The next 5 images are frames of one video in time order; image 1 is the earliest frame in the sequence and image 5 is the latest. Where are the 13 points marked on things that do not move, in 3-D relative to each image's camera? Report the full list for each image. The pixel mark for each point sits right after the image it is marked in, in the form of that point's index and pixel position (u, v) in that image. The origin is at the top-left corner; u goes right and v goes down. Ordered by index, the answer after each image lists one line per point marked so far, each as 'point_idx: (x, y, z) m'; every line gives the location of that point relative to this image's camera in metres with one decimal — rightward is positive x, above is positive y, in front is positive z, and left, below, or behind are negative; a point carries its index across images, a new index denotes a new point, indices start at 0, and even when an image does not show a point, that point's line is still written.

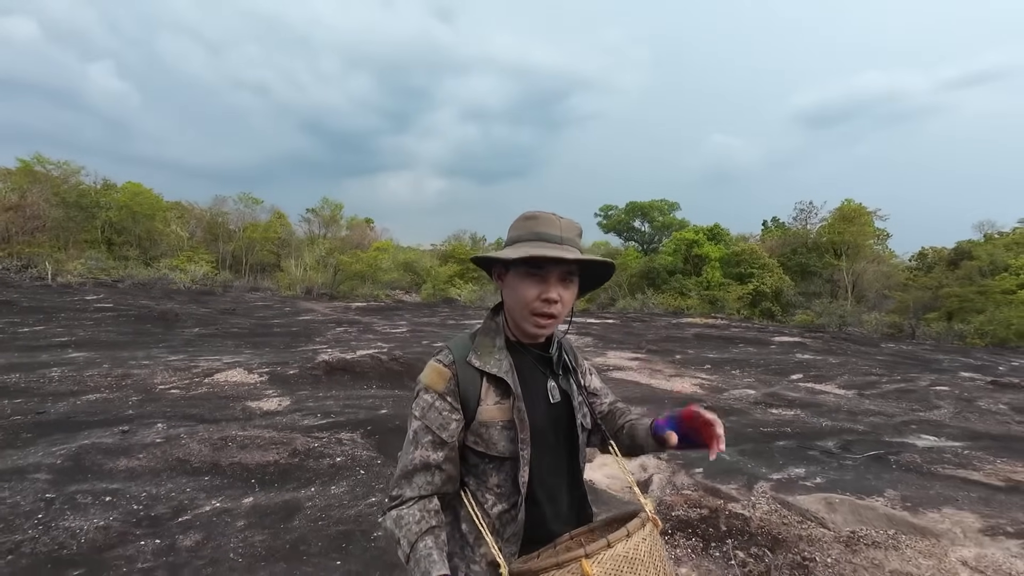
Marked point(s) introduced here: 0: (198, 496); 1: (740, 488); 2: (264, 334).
0: (-2.0, -1.3, +3.0) m
1: (+1.8, -1.6, +3.8) m
2: (-5.9, -1.1, +11.5) m
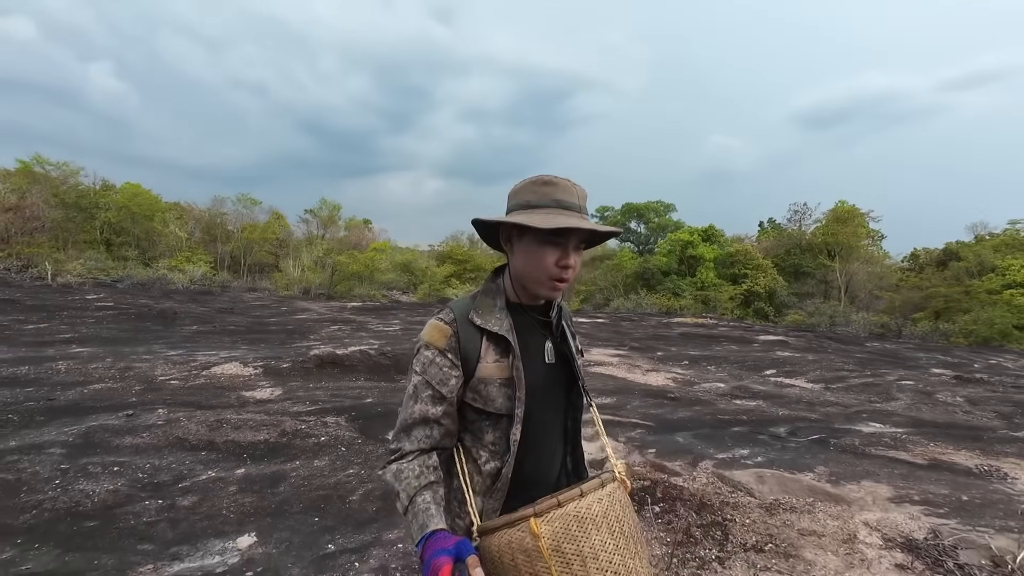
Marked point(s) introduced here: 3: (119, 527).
0: (-2.2, -1.3, +3.4) m
1: (+1.5, -1.5, +4.2) m
2: (-6.1, -1.0, +11.9) m
3: (-2.2, -1.3, +2.7) m
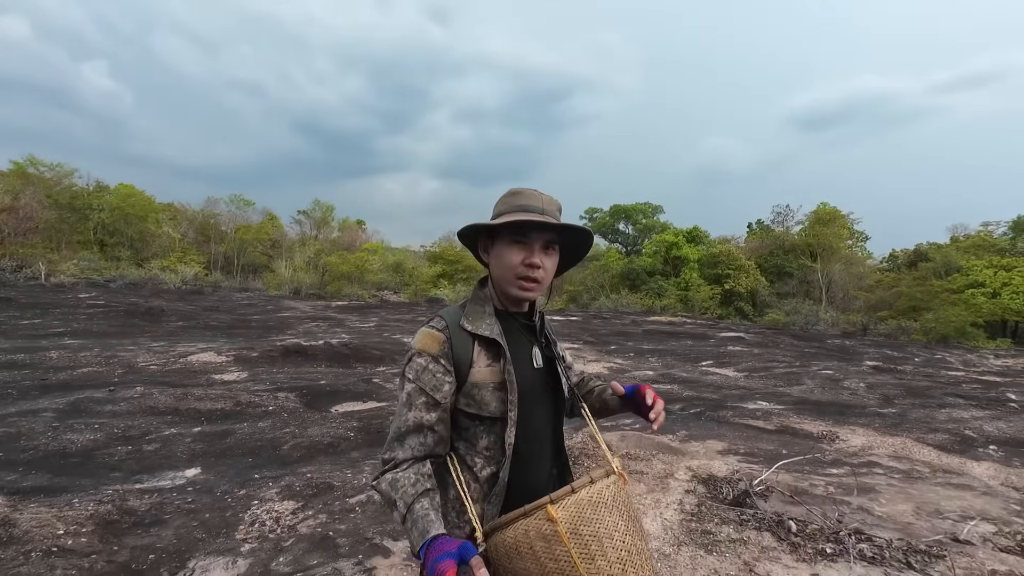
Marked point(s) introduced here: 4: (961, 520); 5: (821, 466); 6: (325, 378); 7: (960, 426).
0: (-3.1, -1.2, +4.3) m
1: (+0.6, -1.5, +5.1) m
2: (-7.1, -1.0, +12.7) m
3: (-3.0, -1.3, +3.5) m
4: (+3.1, -1.6, +3.3) m
5: (+2.7, -1.6, +4.3) m
6: (-2.6, -1.2, +6.7) m
7: (+5.4, -1.6, +5.8) m
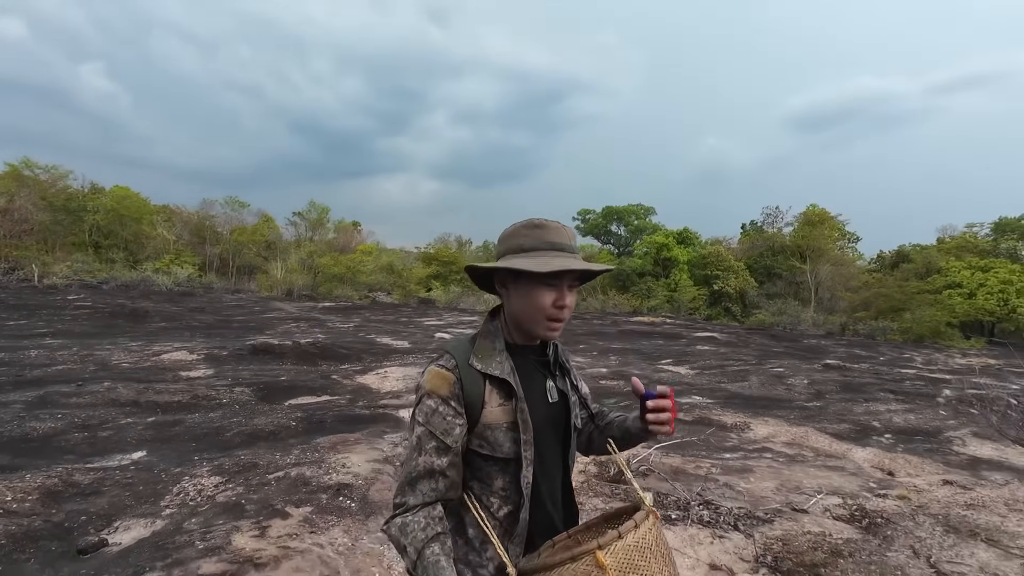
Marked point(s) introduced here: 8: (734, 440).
0: (-3.8, -1.2, +4.7) m
1: (-0.1, -1.5, +5.5) m
2: (-7.8, -1.1, +13.1) m
3: (-3.8, -1.3, +4.0) m
4: (+2.4, -1.6, +3.8) m
5: (+2.0, -1.6, +4.7) m
6: (-3.3, -1.3, +7.1) m
7: (+4.6, -1.7, +6.3) m
8: (+2.3, -1.6, +5.1) m
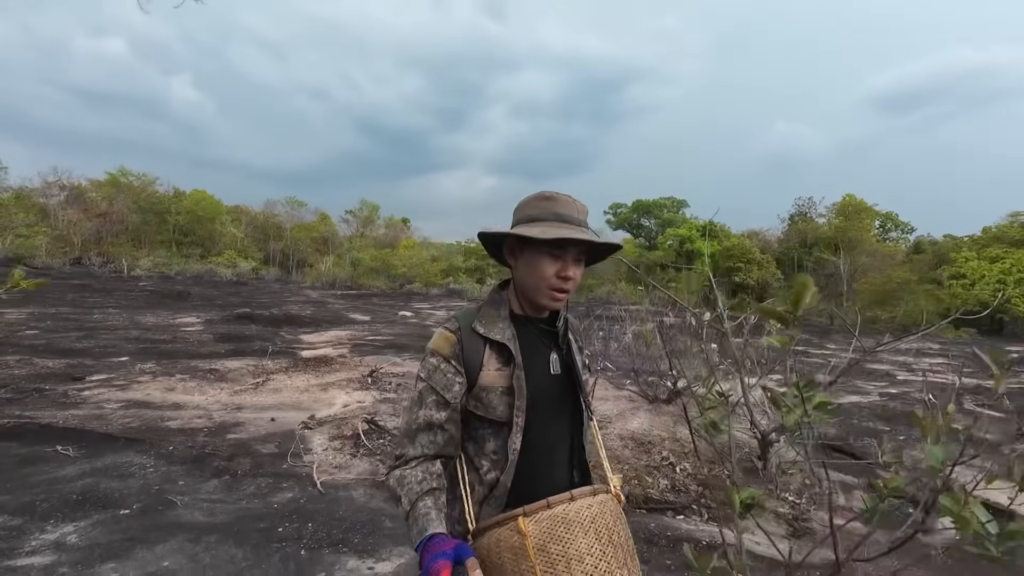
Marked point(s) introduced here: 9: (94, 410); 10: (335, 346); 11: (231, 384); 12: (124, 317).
0: (-6.4, -0.9, +8.0) m
1: (-2.6, -1.2, +8.3) m
2: (-9.4, -0.6, +16.8) m
3: (-6.4, -1.0, +7.2) m
4: (-0.3, -1.3, +6.3) m
5: (-0.6, -1.3, +7.3) m
6: (-5.6, -0.9, +10.3) m
7: (+2.2, -1.3, +8.5) m
8: (-0.2, -1.3, +7.6) m
9: (-3.8, -1.1, +4.4) m
10: (-3.5, -1.1, +9.4) m
11: (-3.5, -1.2, +6.0) m
12: (-9.2, -0.7, +11.3) m
